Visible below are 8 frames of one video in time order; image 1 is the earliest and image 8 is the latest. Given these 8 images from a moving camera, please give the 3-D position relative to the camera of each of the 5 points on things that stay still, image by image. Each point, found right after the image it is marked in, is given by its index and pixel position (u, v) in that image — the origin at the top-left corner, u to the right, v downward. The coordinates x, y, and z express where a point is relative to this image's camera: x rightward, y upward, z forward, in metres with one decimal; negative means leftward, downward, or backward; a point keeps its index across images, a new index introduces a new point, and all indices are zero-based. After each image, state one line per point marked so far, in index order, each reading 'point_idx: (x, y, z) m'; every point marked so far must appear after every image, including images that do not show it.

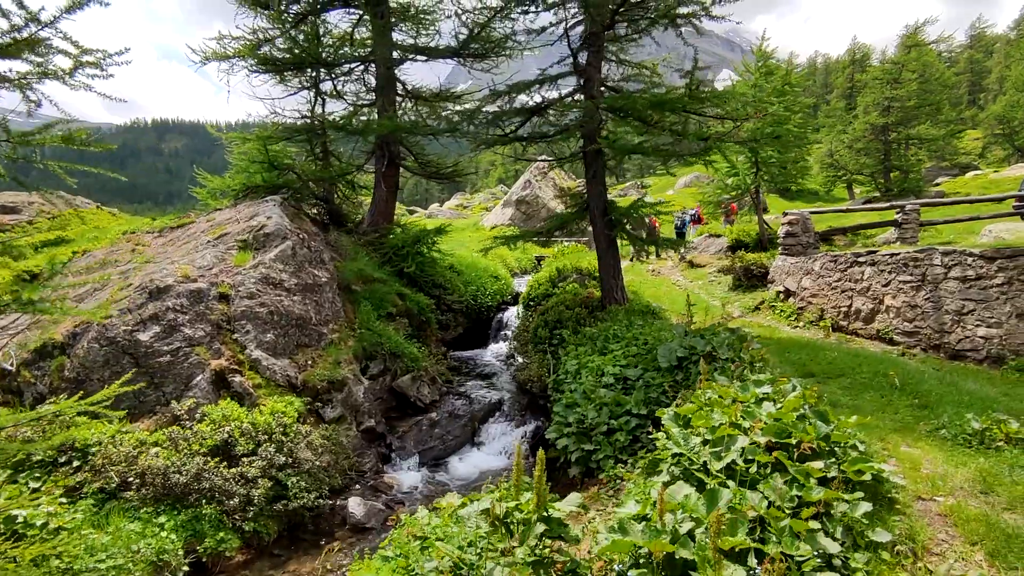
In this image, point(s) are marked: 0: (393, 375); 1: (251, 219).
0: (-2.3, -1.7, +10.7) m
1: (-5.2, +1.4, +10.9) m
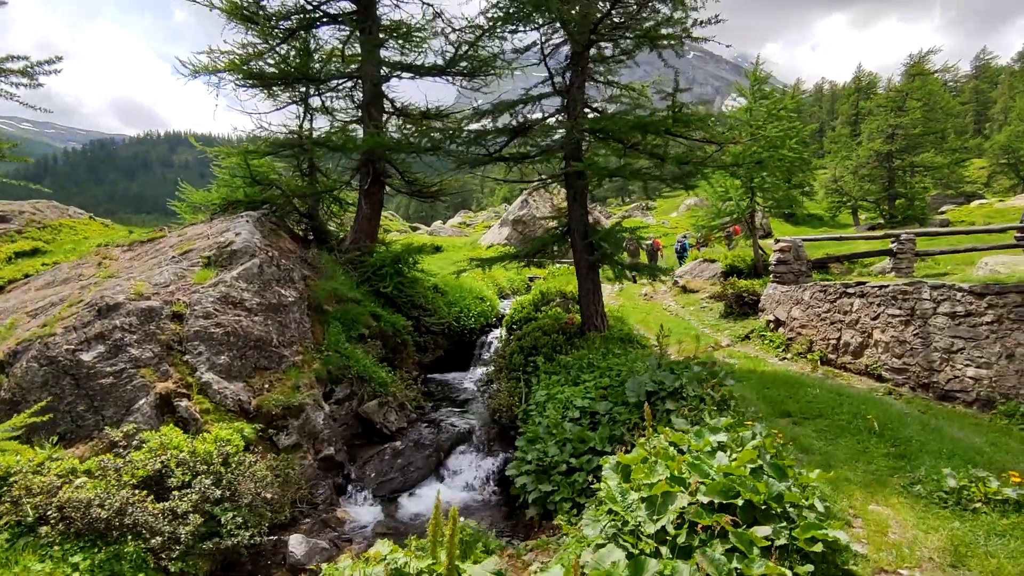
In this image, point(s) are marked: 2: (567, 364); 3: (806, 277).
0: (-2.8, -2.1, +10.2) m
1: (-5.7, +1.0, +10.6) m
2: (+1.0, -1.4, +10.0) m
3: (+7.8, +0.3, +14.6) m
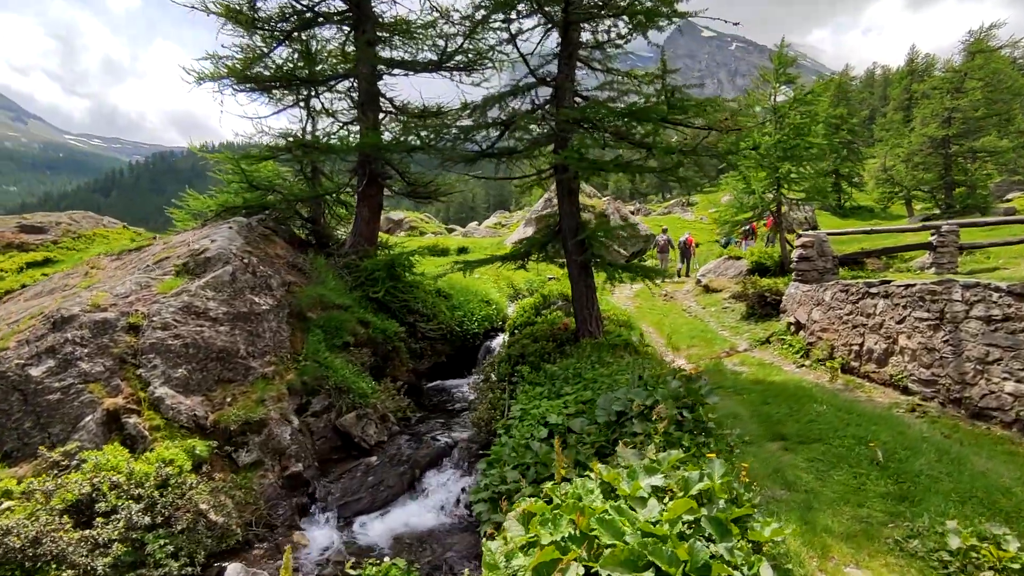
0: (-3.1, -2.2, +9.8) m
1: (-6.0, +0.9, +10.4) m
2: (+0.7, -1.5, +9.2) m
3: (+7.8, +0.3, +13.3) m
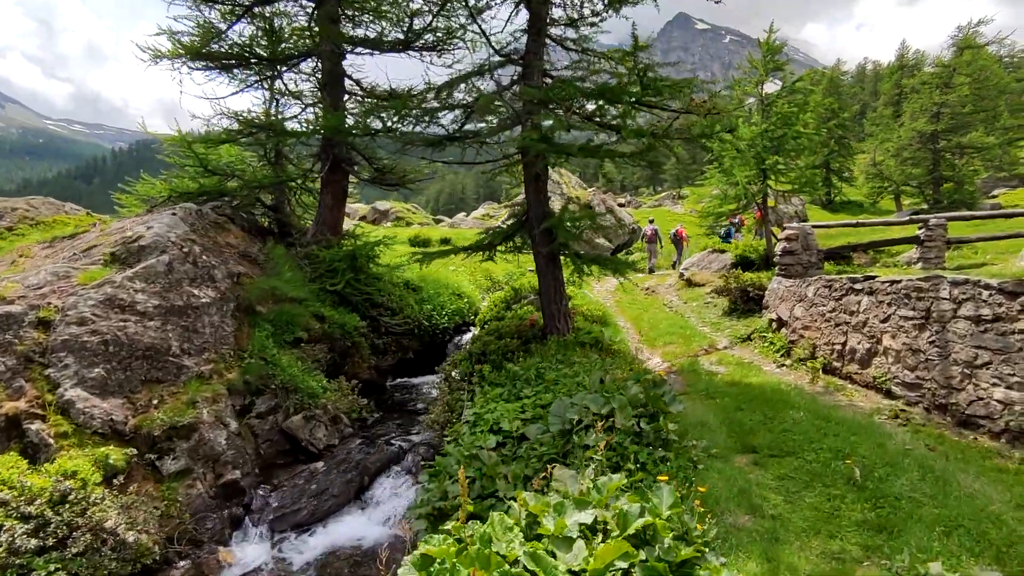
0: (-3.8, -2.1, +9.1) m
1: (-6.6, +1.0, +9.6) m
2: (0.0, -1.4, +8.6) m
3: (+7.1, +0.4, +12.7) m
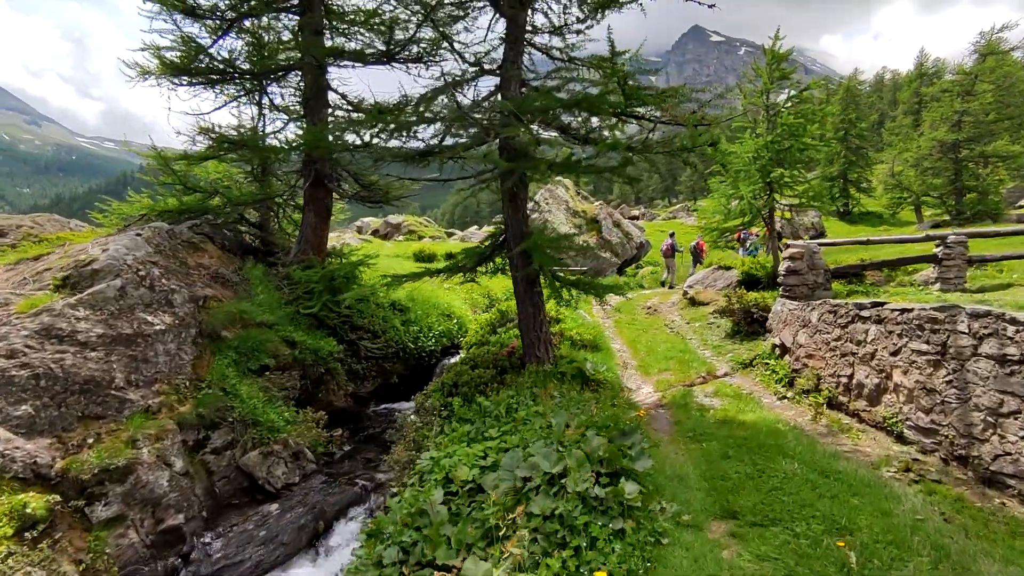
0: (-4.2, -2.5, +8.5) m
1: (-7.0, +0.6, +9.1) m
2: (-0.4, -1.8, +7.9) m
3: (+6.8, 0.0, +11.9) m
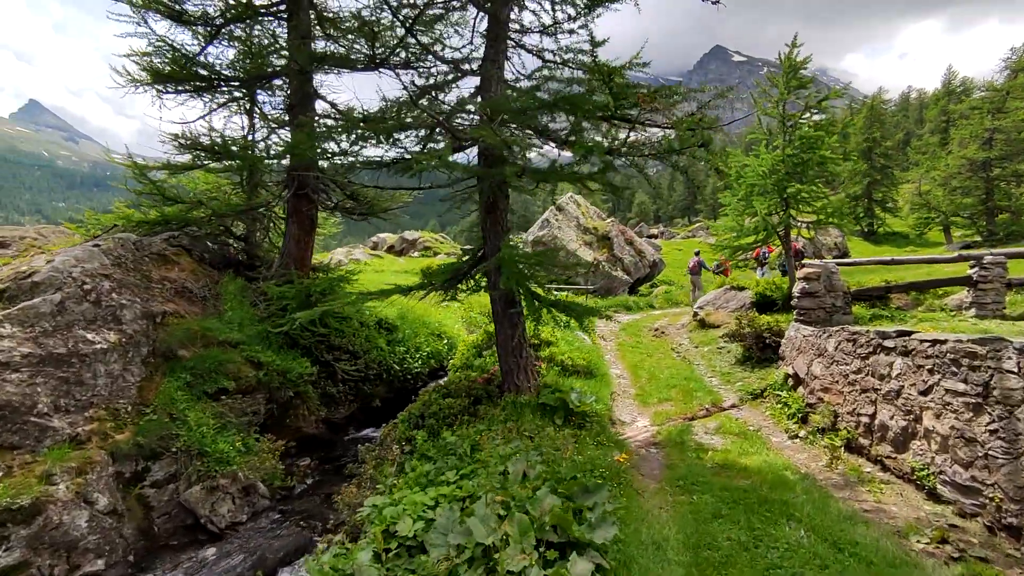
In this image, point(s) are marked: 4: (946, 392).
0: (-4.6, -2.7, +7.6) m
1: (-7.4, +0.4, +8.5) m
2: (-0.8, -2.0, +6.9) m
3: (+6.5, -0.5, +10.7) m
4: (+4.4, -1.1, +5.6) m
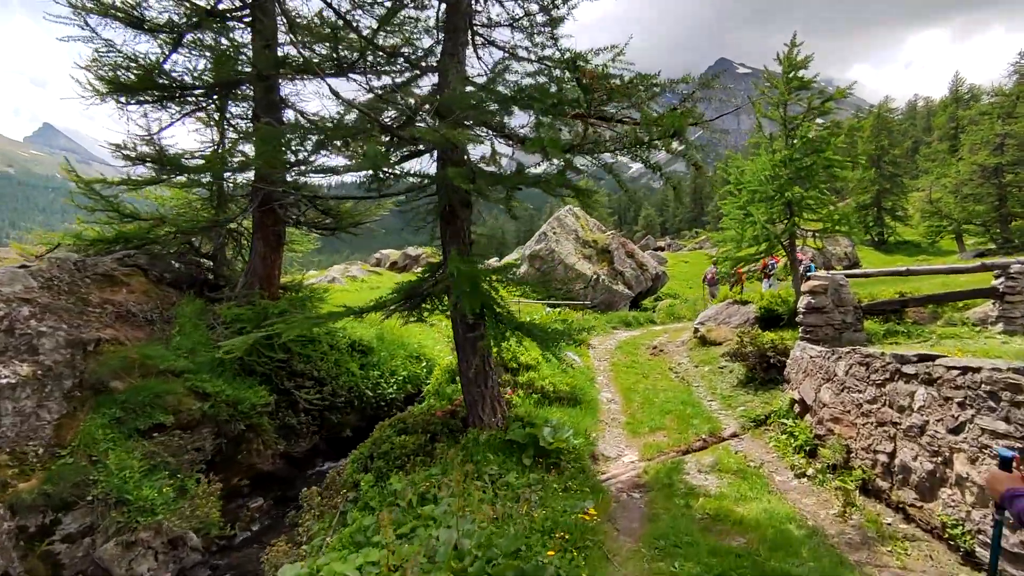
0: (-5.1, -3.1, +6.7) m
1: (-7.9, 0.0, +7.6) m
2: (-1.3, -2.3, +5.9) m
3: (+6.1, -0.8, +9.7) m
4: (+3.9, -1.2, +4.6) m
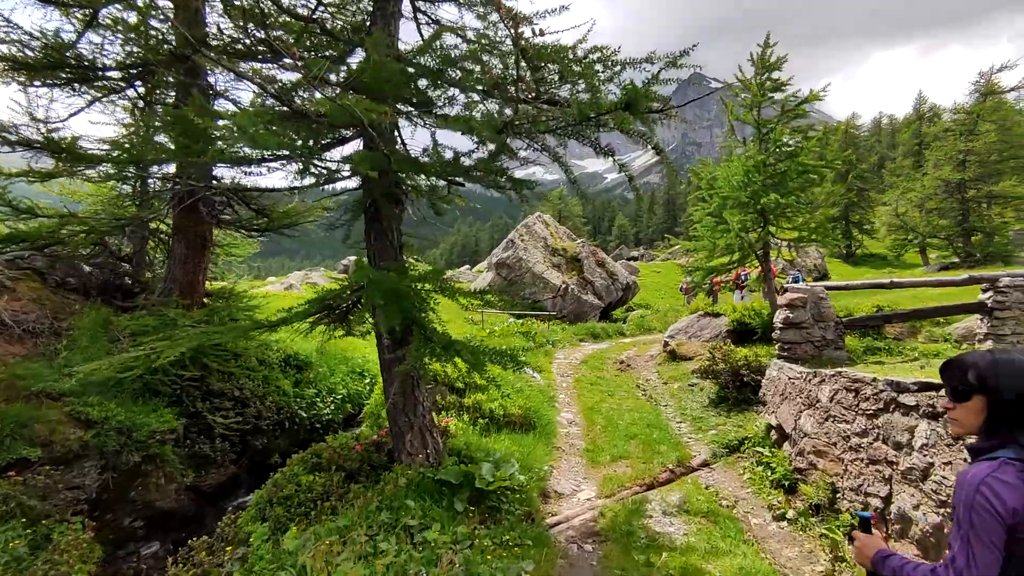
0: (-5.8, -3.1, +5.3) m
1: (-8.6, 0.0, +6.2) m
2: (-2.0, -2.3, +4.7) m
3: (+5.2, -1.0, +8.8) m
4: (+3.3, -1.3, +3.6) m
